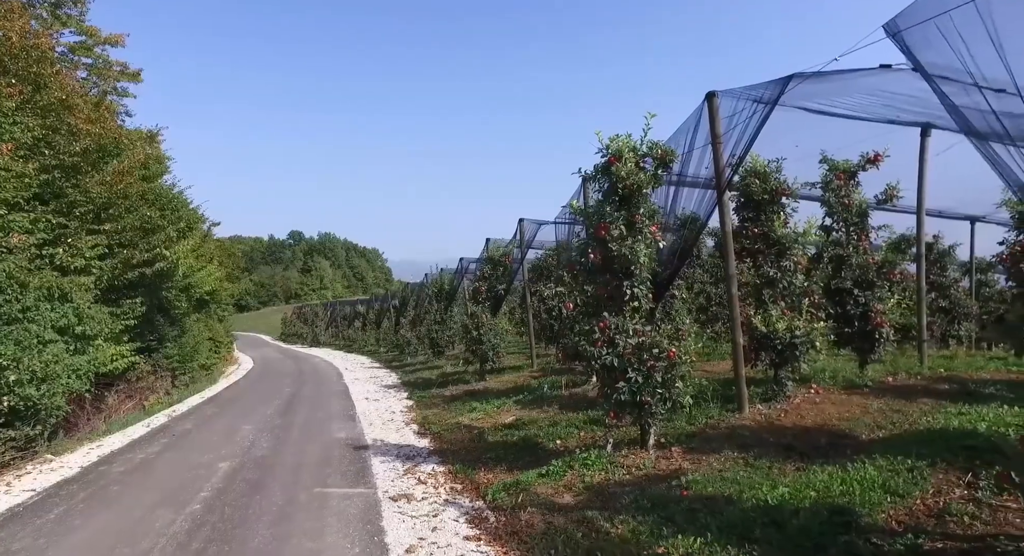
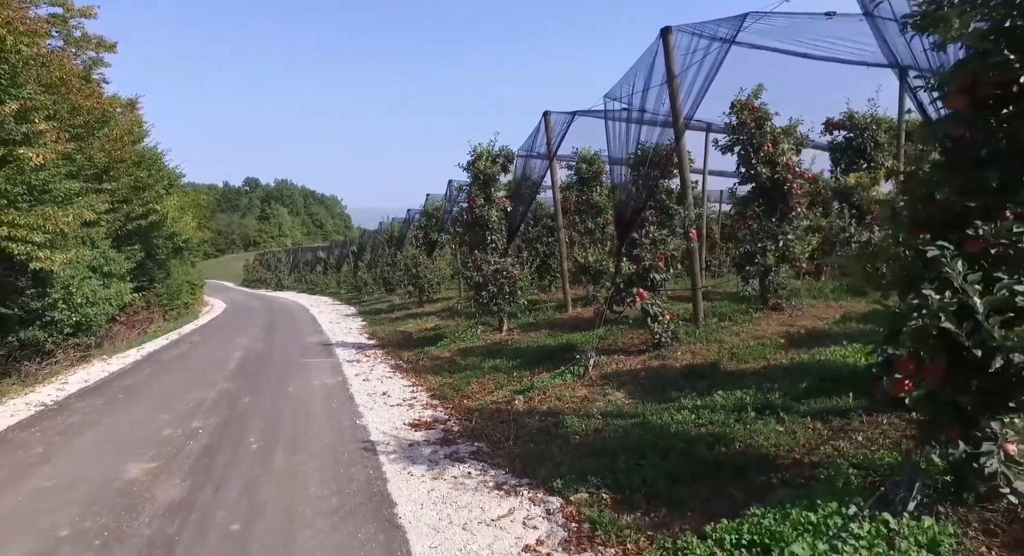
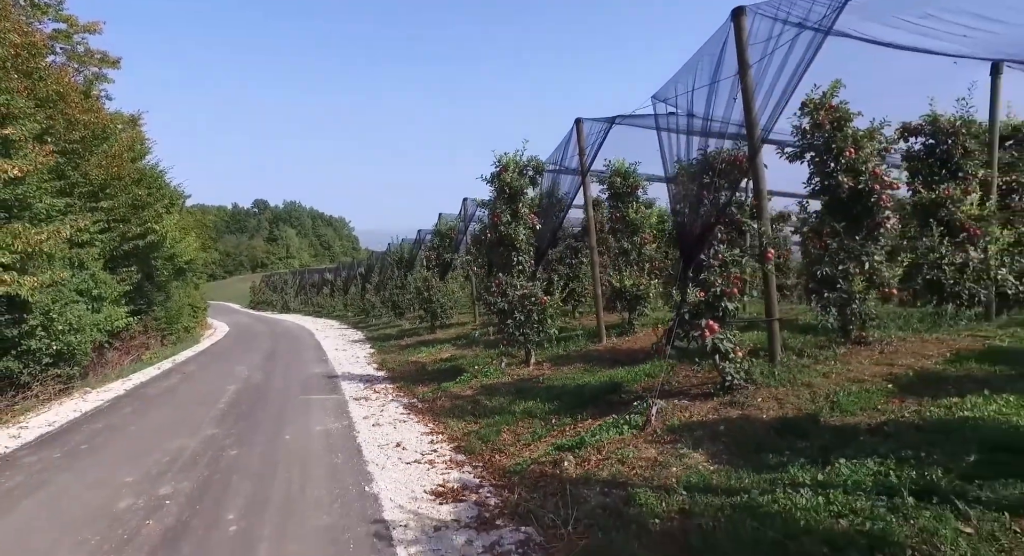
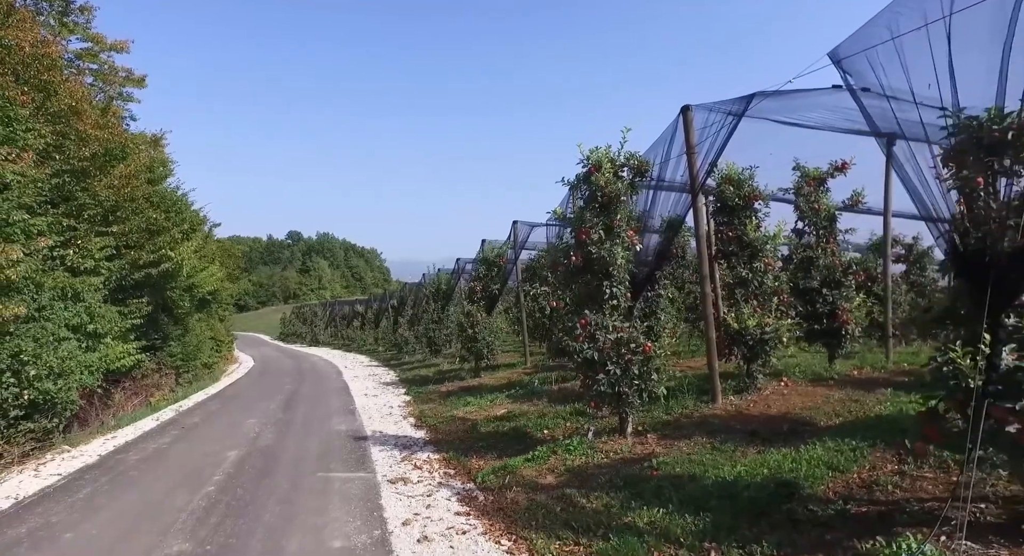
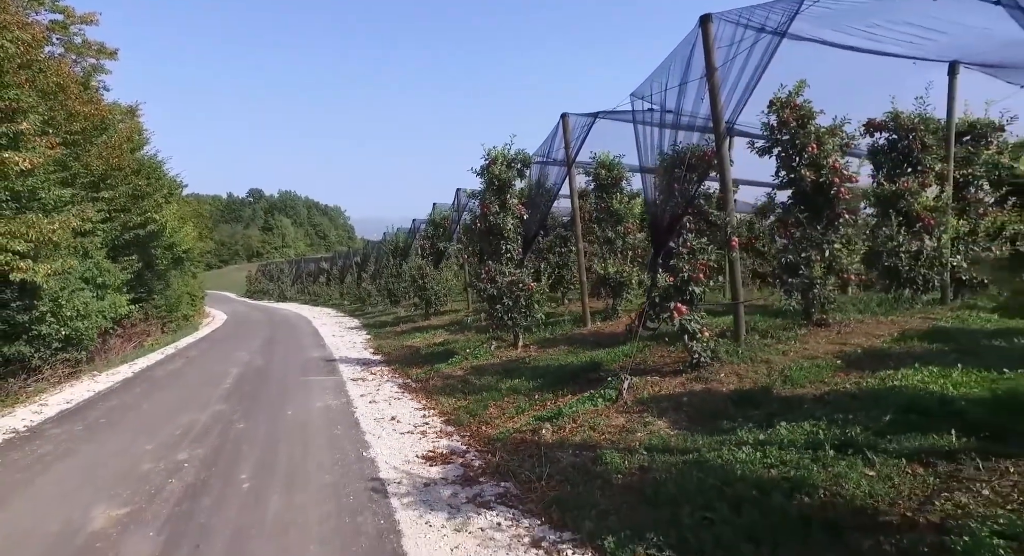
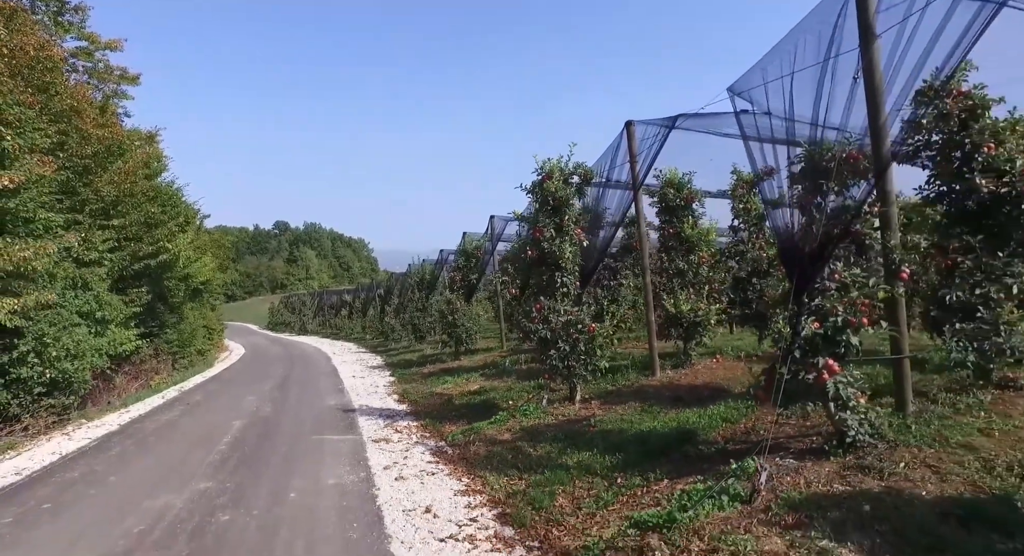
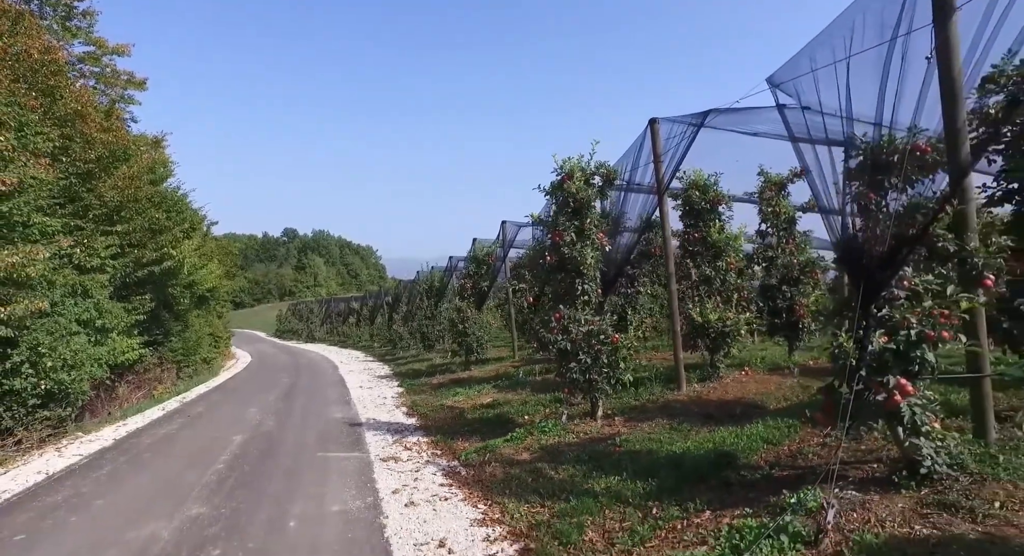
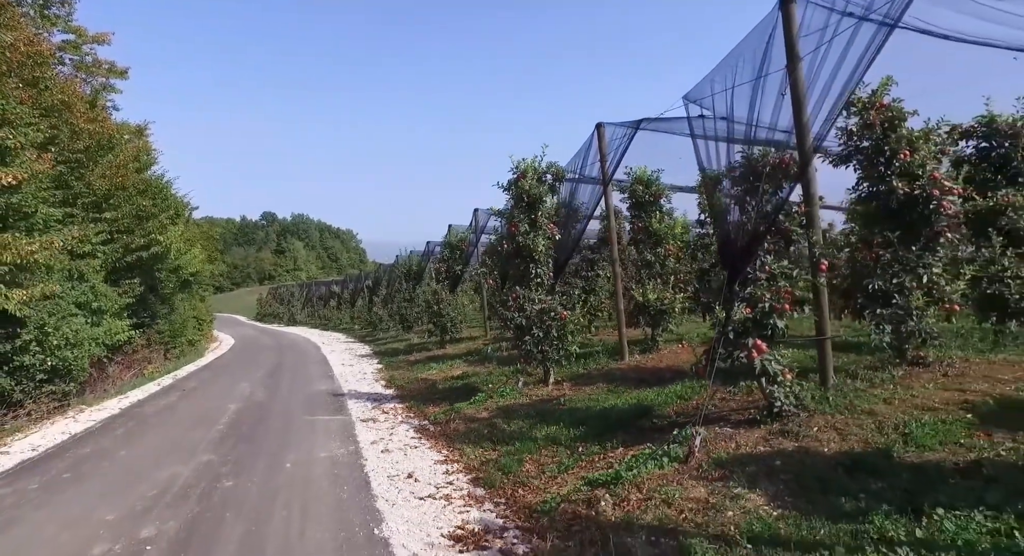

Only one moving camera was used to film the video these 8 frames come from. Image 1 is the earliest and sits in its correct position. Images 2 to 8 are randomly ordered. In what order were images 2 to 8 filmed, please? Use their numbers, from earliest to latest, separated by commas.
4, 7, 6, 8, 3, 5, 2
